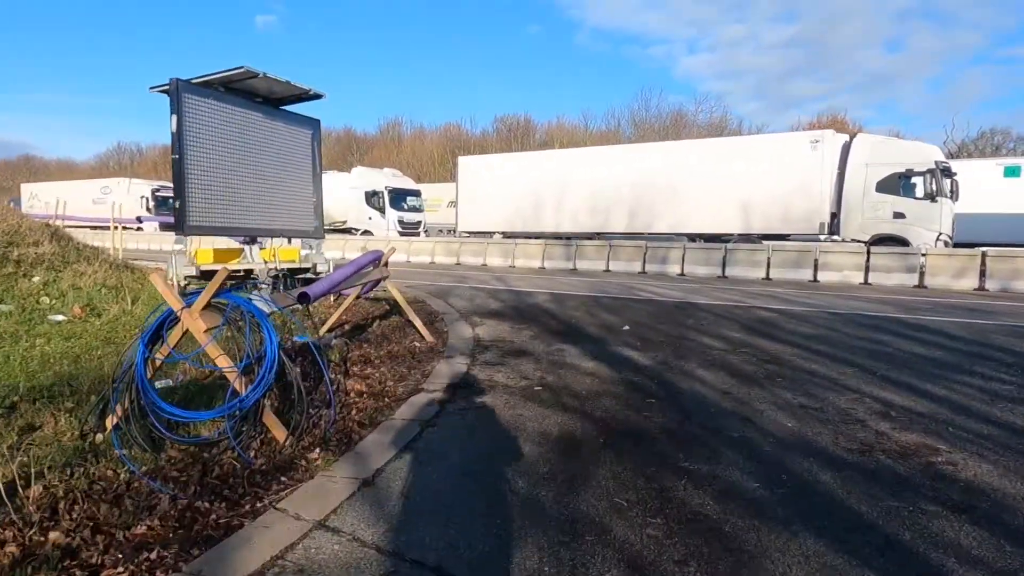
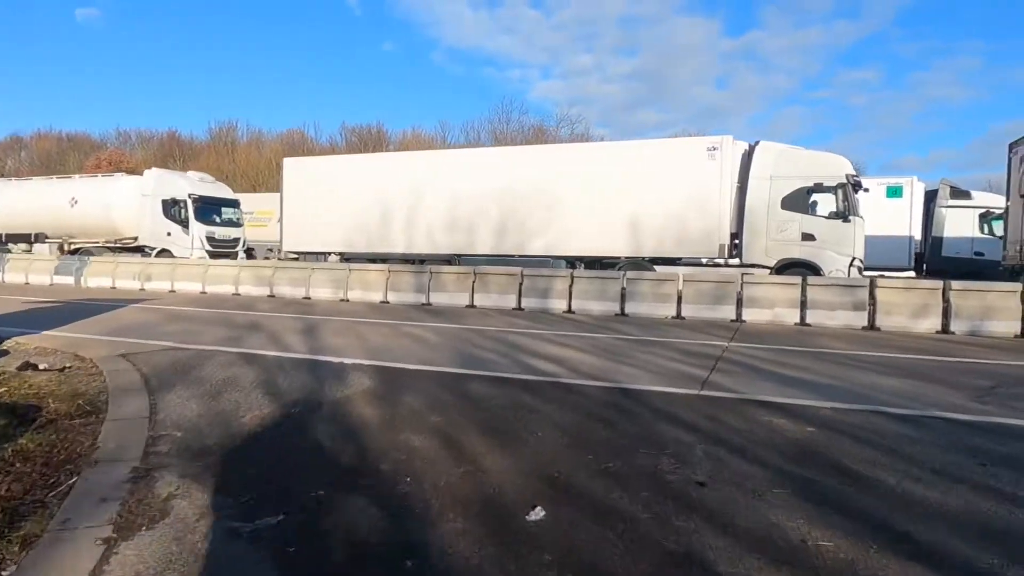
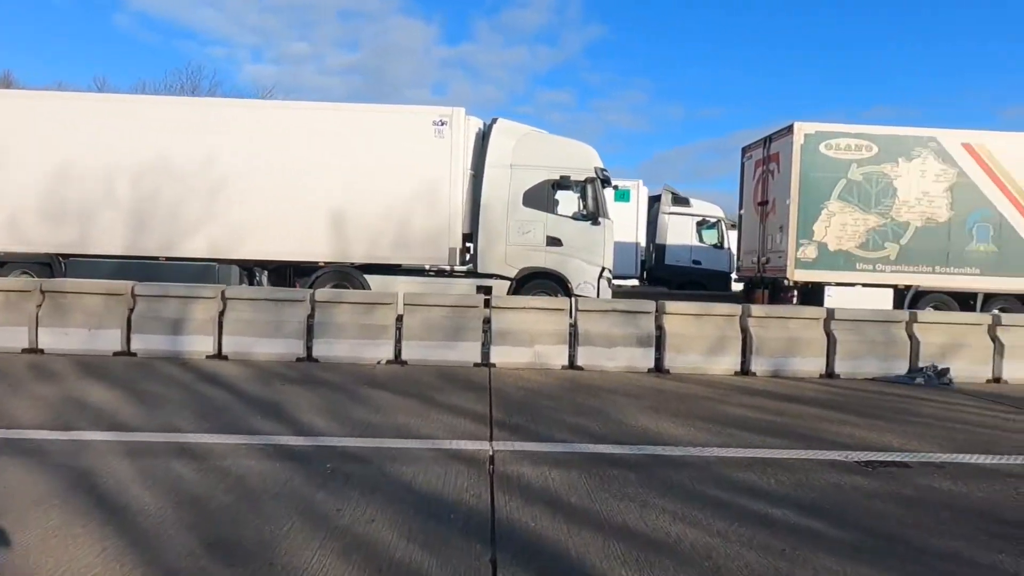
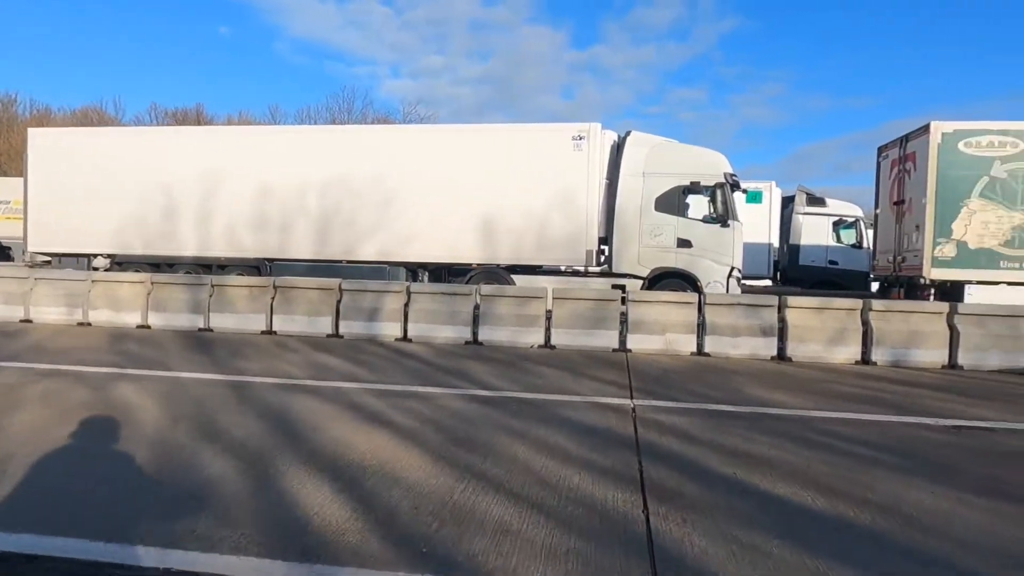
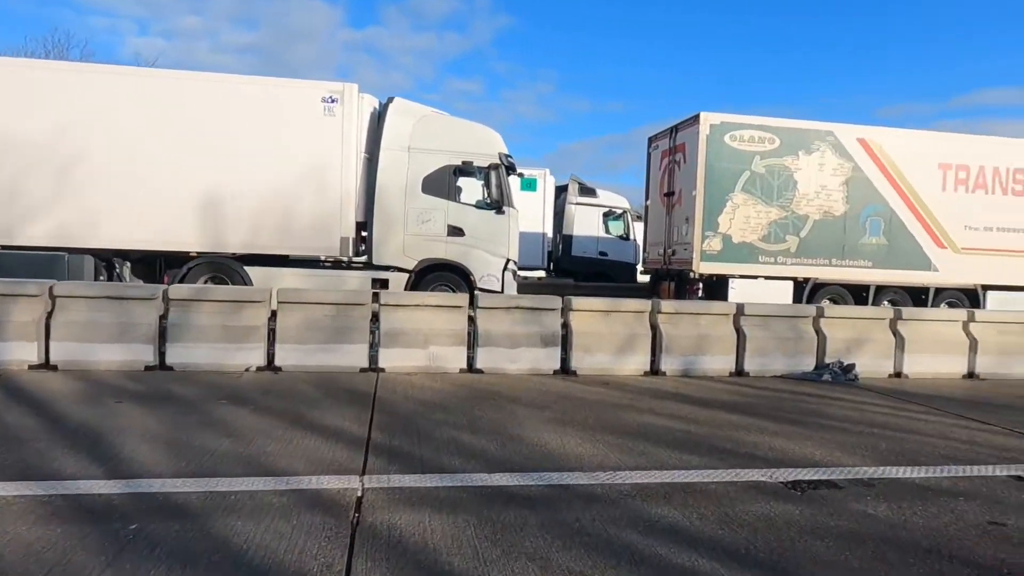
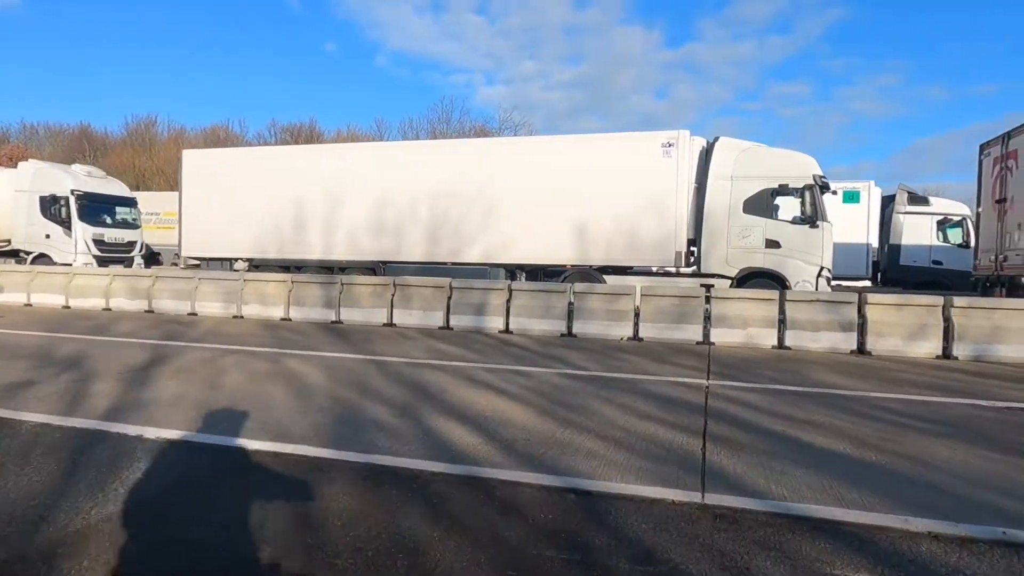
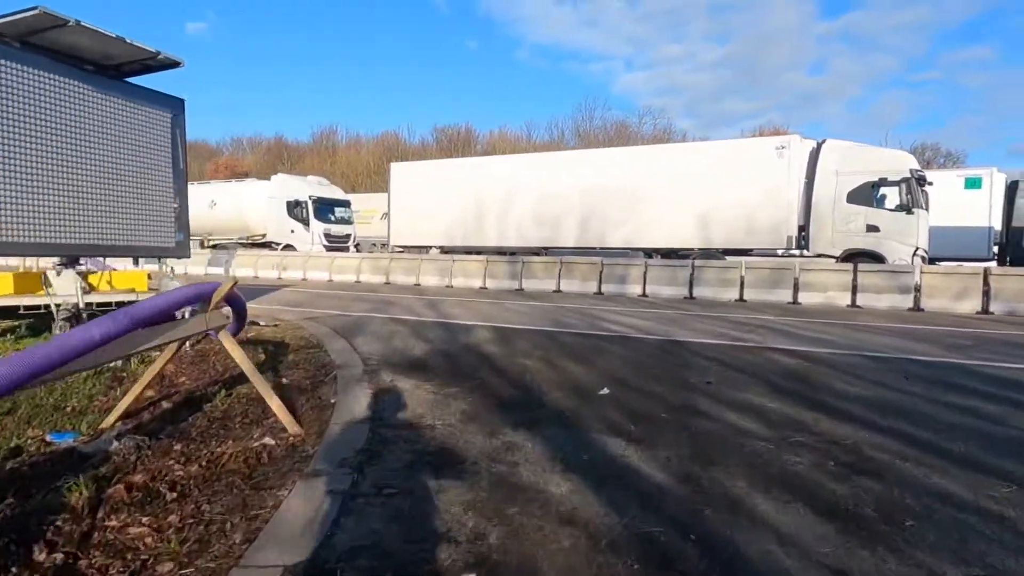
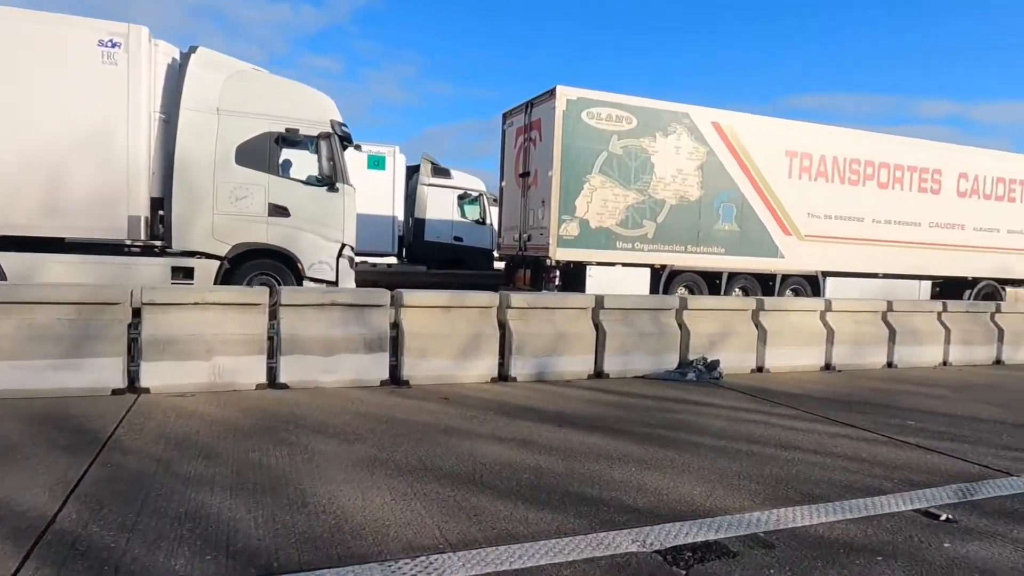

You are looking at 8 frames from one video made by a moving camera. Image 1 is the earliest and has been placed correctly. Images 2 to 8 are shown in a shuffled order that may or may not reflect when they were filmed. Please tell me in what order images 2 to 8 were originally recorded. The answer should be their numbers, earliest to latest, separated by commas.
7, 2, 6, 4, 3, 5, 8
